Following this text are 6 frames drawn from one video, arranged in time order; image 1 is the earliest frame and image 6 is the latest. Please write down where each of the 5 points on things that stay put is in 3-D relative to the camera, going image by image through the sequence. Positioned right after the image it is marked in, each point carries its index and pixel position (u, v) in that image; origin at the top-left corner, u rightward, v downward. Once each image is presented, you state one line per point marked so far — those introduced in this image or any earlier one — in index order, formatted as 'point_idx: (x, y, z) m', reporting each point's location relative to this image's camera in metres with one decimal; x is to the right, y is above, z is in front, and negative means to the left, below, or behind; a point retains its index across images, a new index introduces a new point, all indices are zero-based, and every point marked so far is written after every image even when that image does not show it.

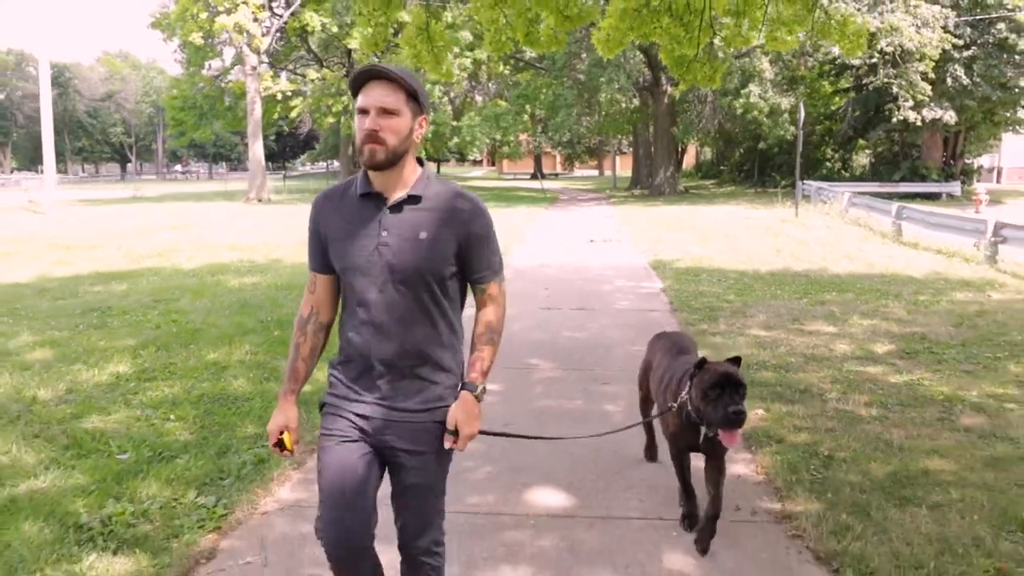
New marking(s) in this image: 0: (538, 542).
0: (+0.1, -1.2, +4.2) m
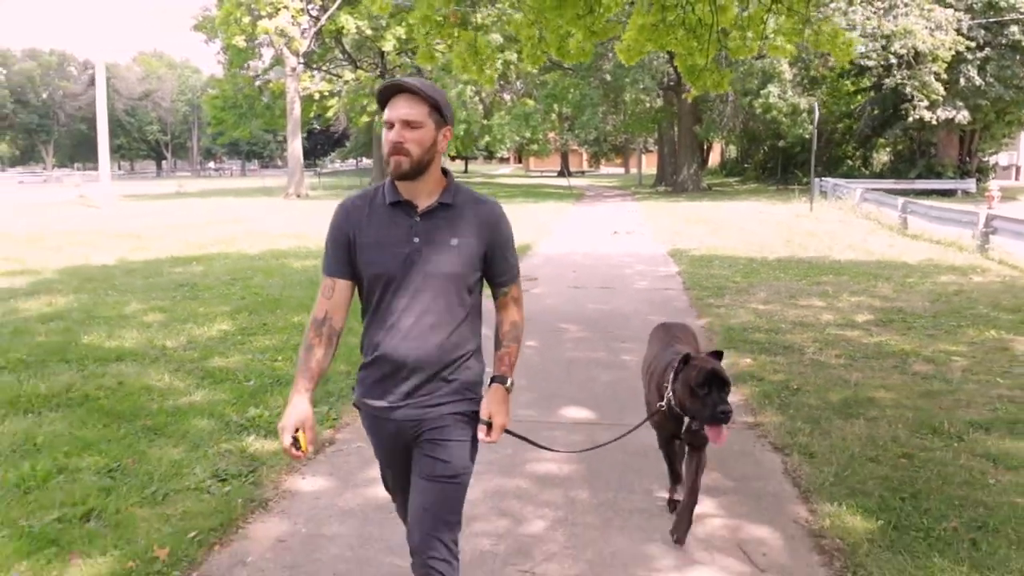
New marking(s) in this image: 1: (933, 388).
0: (+0.4, -1.0, +5.6) m
1: (+3.2, -0.8, +6.6) m
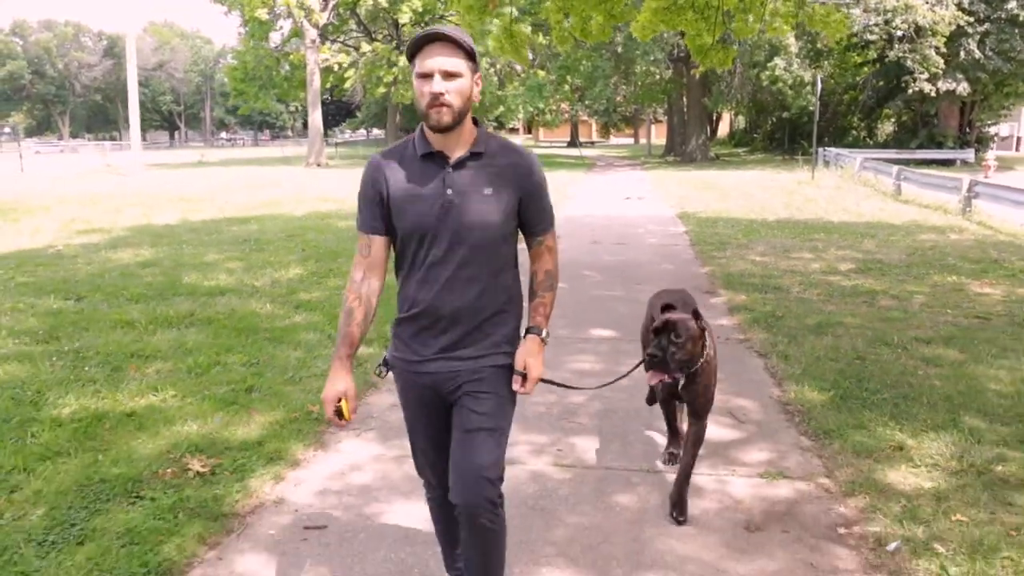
0: (+0.7, -0.5, +7.2) m
1: (+3.5, -0.3, +8.1) m
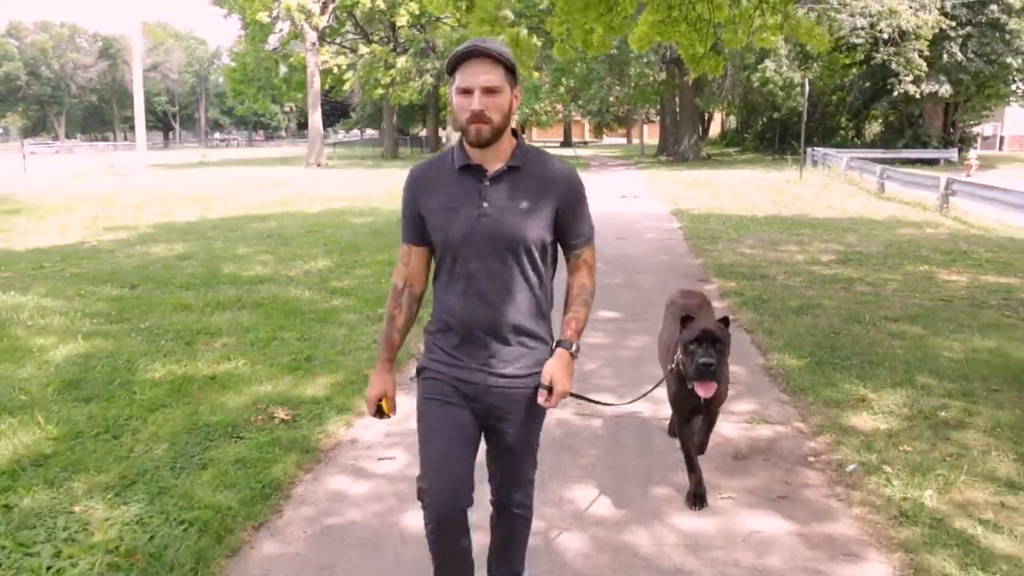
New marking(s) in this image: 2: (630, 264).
0: (+0.9, -0.4, +8.1) m
1: (+3.7, -0.1, +9.1) m
2: (+1.6, +0.3, +11.5) m
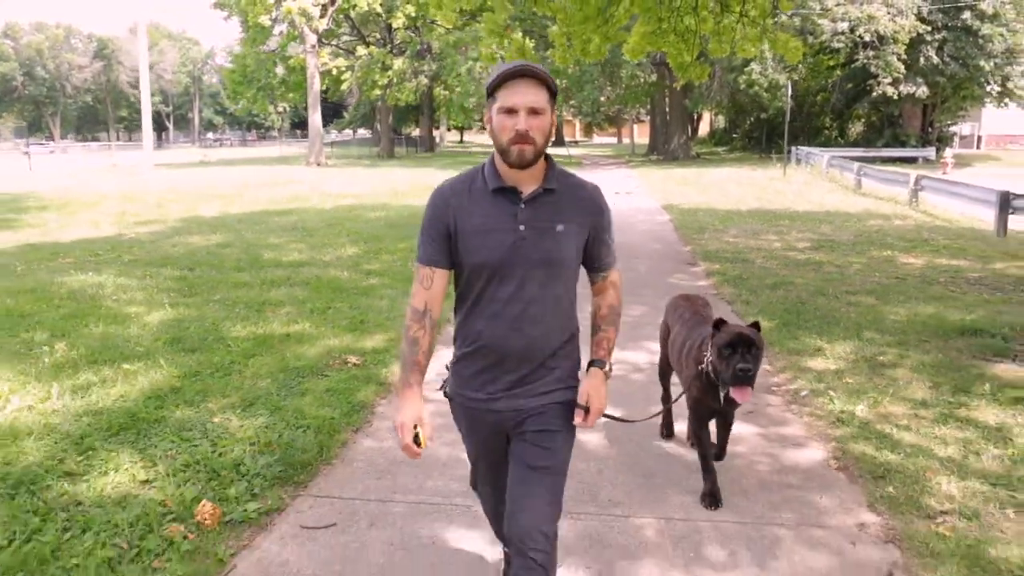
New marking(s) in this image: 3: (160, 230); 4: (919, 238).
0: (+1.0, -0.1, +9.5) m
1: (+3.9, +0.1, +10.4) m
2: (+1.7, +0.6, +12.9) m
3: (-6.6, +1.1, +16.3) m
4: (+6.5, +0.8, +13.9) m
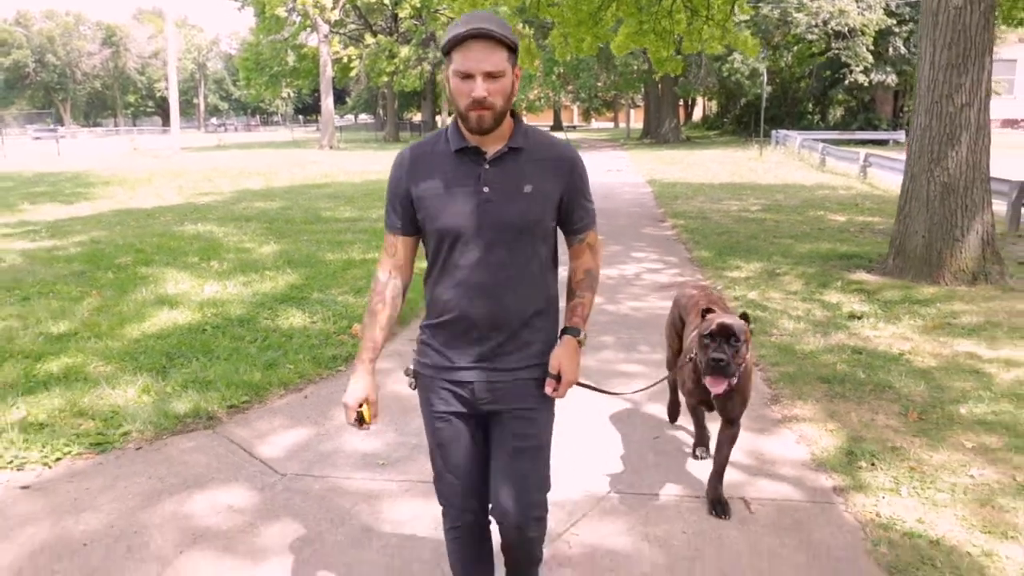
0: (+1.2, +0.7, +12.6) m
1: (+4.0, +0.9, +13.5) m
2: (+1.8, +1.4, +16.0) m
3: (-6.5, +2.0, +19.3) m
4: (+6.6, +1.7, +16.9) m
